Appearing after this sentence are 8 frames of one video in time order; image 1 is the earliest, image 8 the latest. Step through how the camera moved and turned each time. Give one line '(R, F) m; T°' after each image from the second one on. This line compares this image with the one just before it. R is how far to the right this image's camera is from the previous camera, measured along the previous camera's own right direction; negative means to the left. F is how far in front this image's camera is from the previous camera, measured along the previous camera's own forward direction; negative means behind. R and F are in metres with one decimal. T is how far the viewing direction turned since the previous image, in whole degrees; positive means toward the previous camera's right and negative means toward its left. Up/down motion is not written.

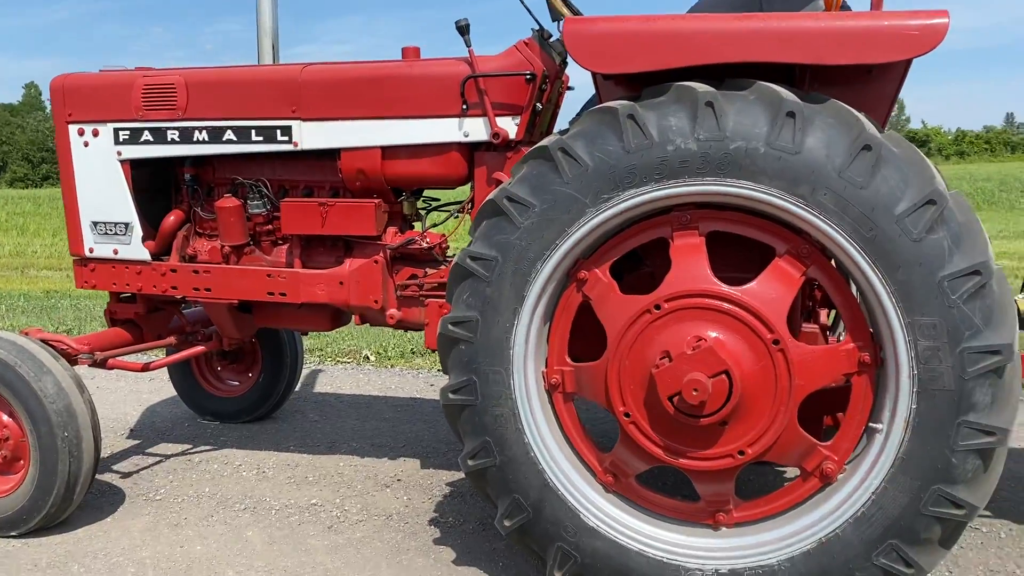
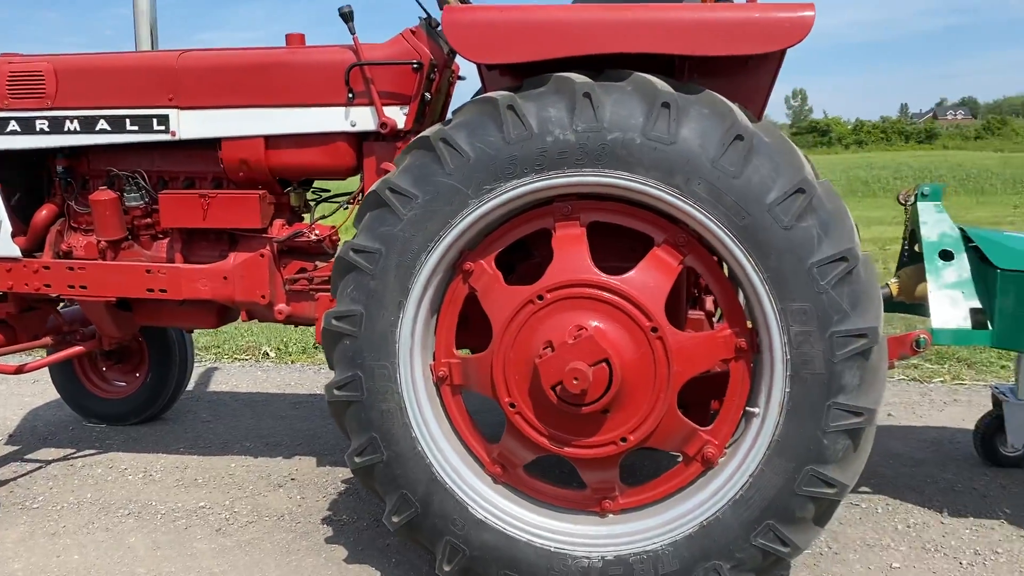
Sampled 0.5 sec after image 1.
(+0.1, 0.0) m; +5°
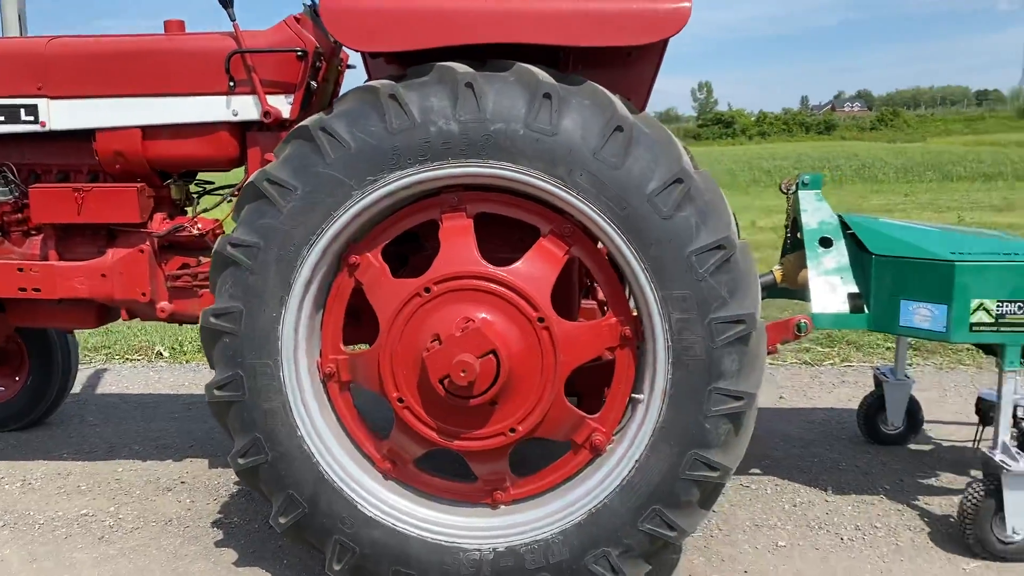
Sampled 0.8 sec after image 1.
(+0.1, 0.0) m; +5°
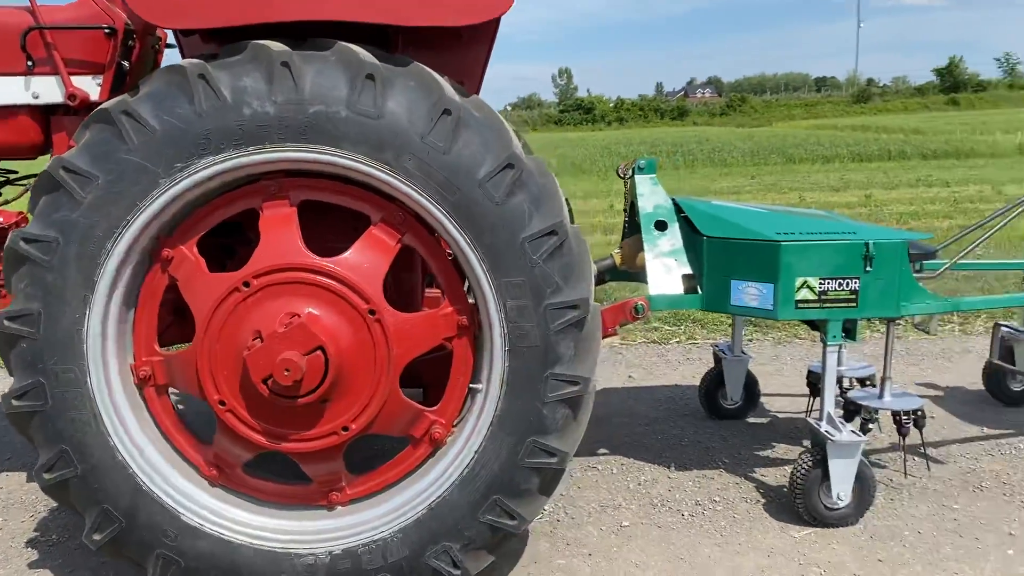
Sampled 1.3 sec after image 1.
(+0.1, +0.1) m; +9°
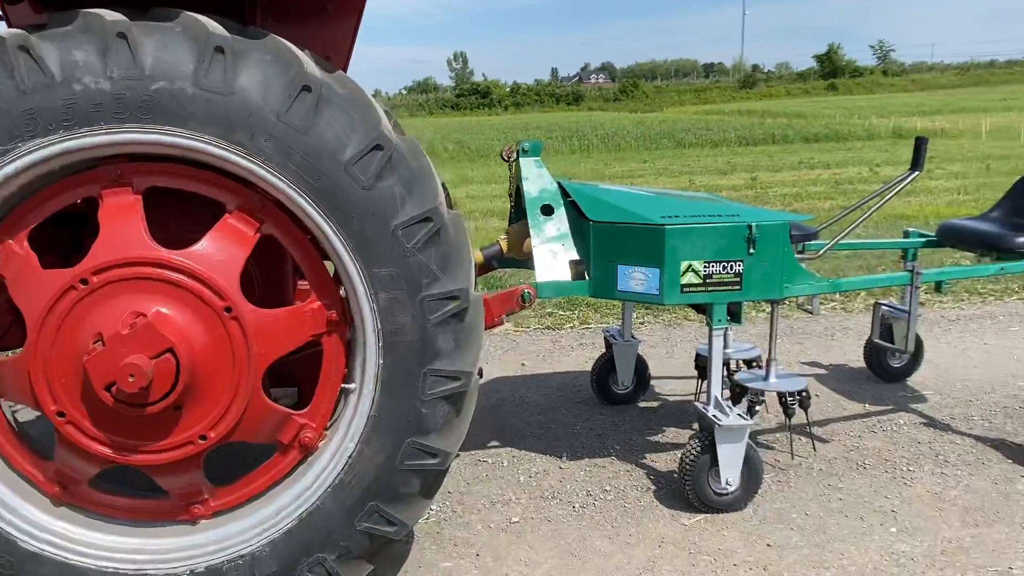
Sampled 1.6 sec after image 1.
(+0.1, +0.2) m; +6°
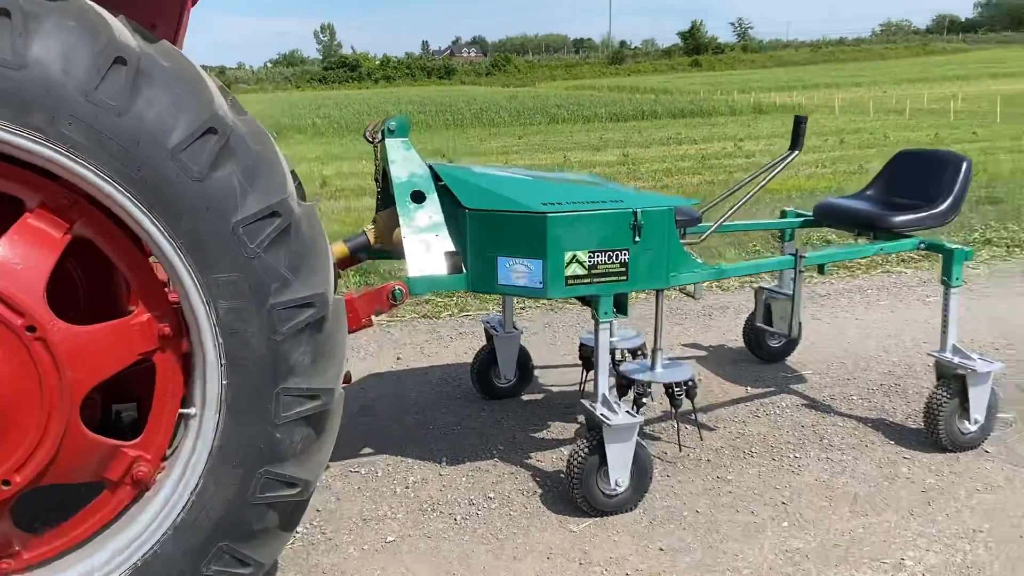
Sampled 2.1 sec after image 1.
(0.0, +0.3) m; +8°
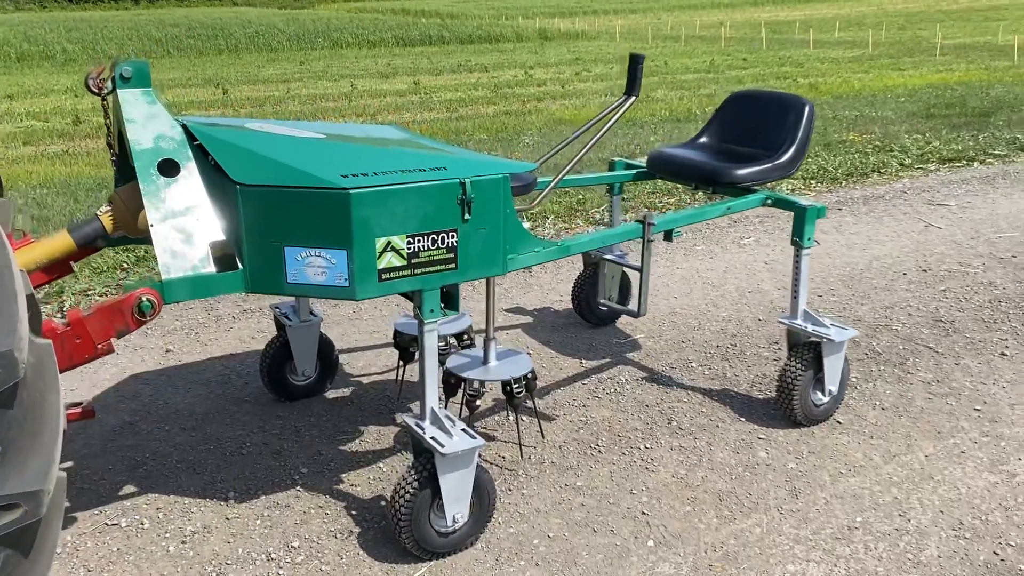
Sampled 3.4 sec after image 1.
(0.0, +0.6) m; +13°
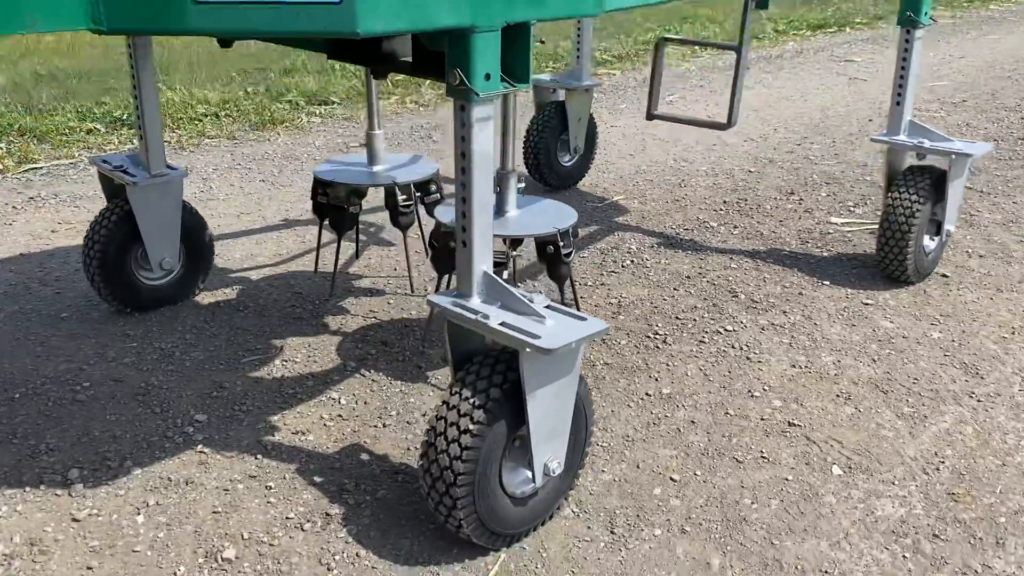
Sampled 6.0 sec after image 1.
(-0.5, +1.2) m; +13°
